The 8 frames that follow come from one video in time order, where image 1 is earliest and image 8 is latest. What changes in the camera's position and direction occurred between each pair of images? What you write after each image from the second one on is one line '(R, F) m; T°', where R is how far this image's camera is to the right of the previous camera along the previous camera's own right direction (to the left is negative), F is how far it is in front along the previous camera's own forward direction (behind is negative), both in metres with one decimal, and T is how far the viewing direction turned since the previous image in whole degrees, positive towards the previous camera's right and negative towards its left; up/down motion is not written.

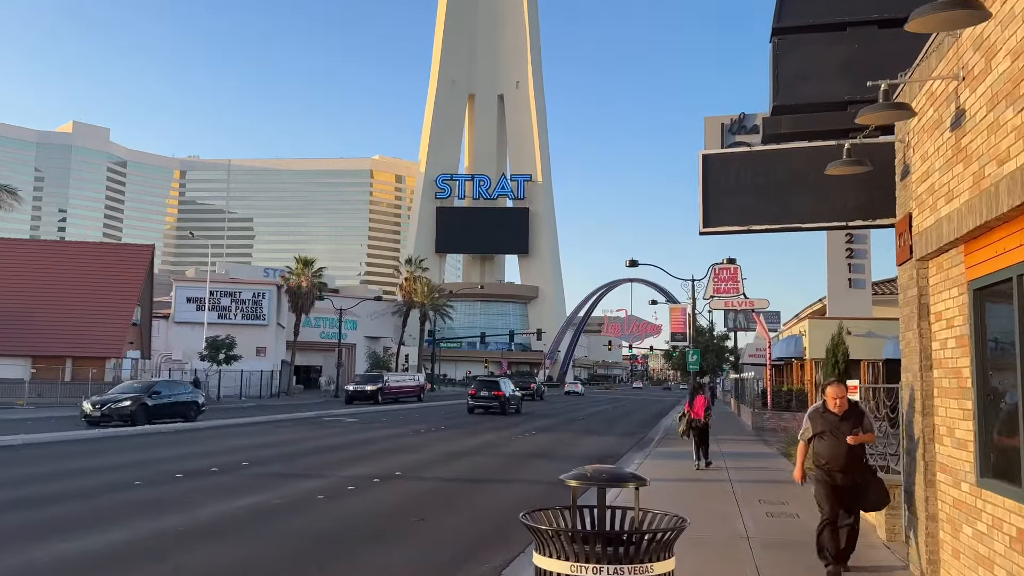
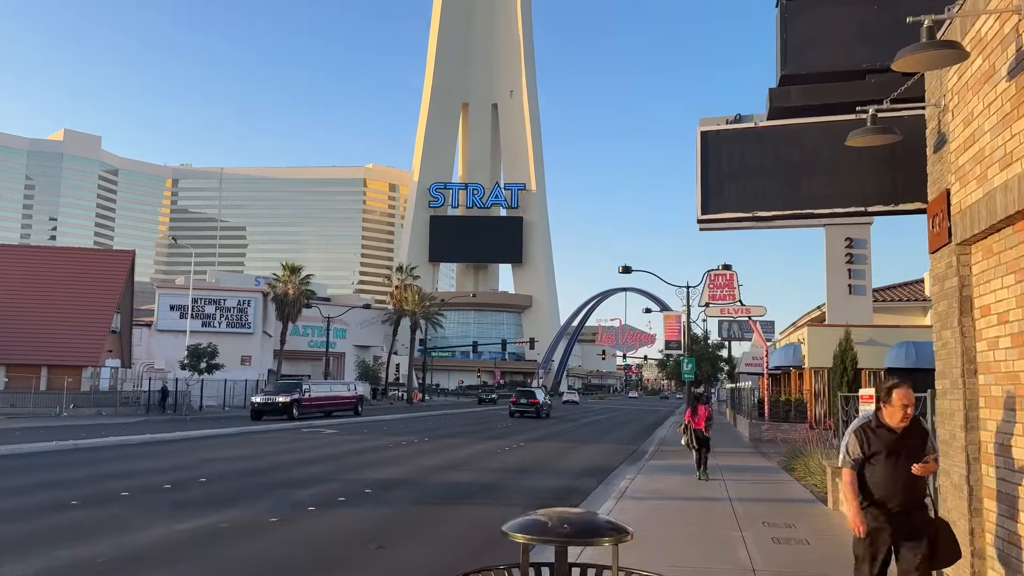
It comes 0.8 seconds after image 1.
(+0.2, +1.1) m; 0°
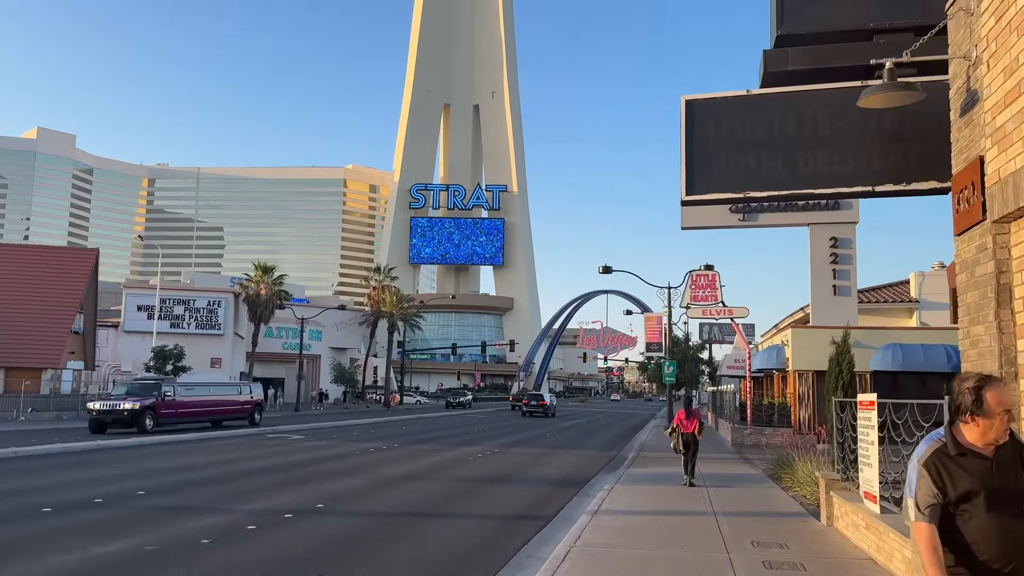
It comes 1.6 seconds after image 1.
(+0.2, +1.0) m; +1°
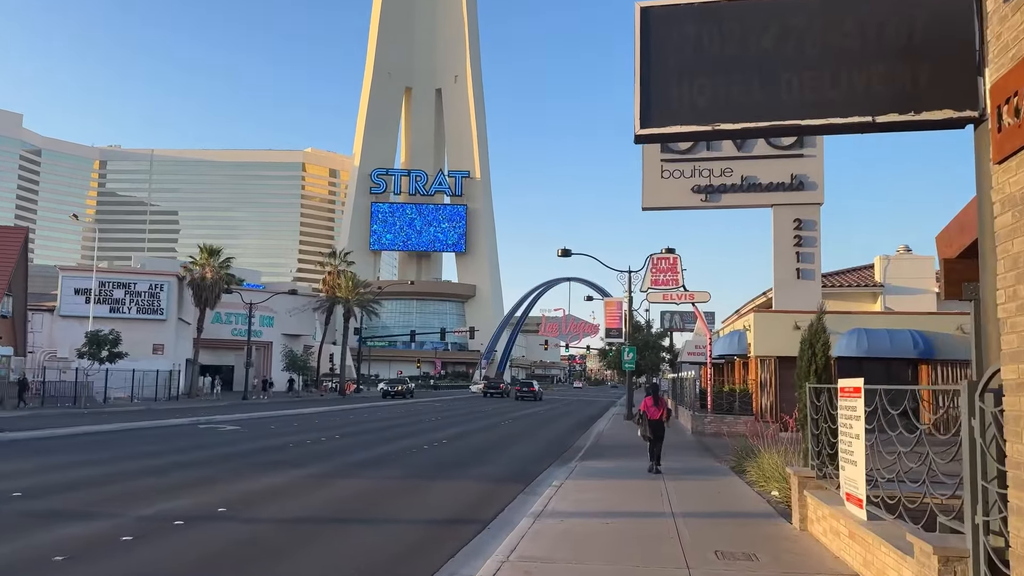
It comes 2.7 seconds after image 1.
(+0.4, +1.5) m; +3°
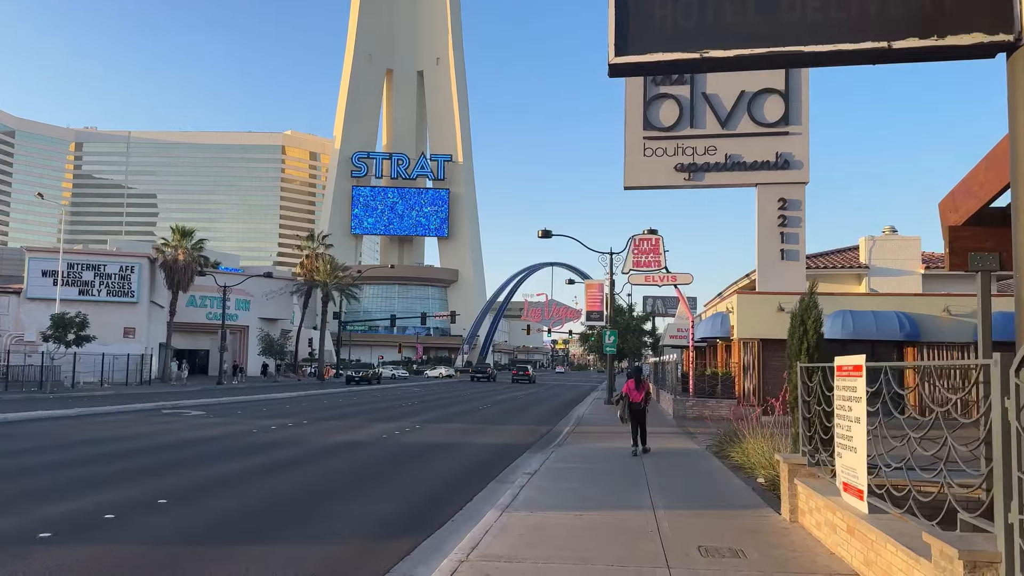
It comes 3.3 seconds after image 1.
(+0.2, +0.8) m; +1°
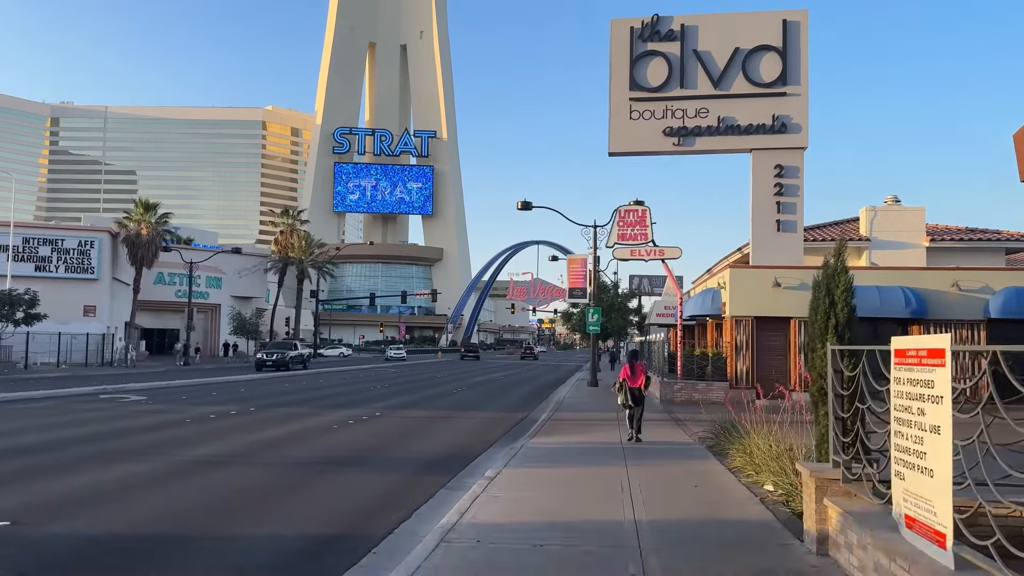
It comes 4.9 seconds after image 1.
(+0.4, +2.1) m; +1°
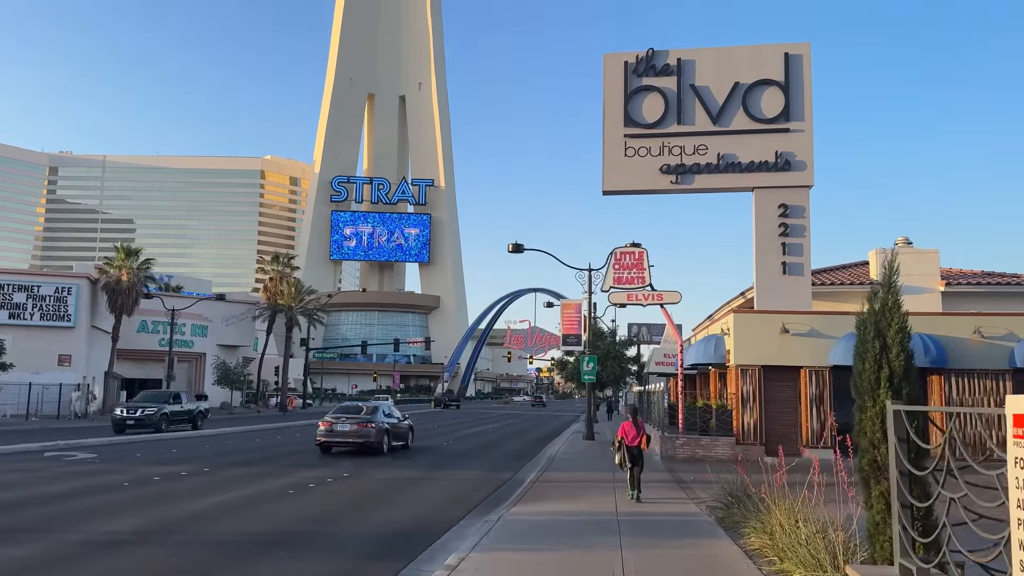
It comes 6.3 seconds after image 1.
(+0.3, +1.7) m; 0°
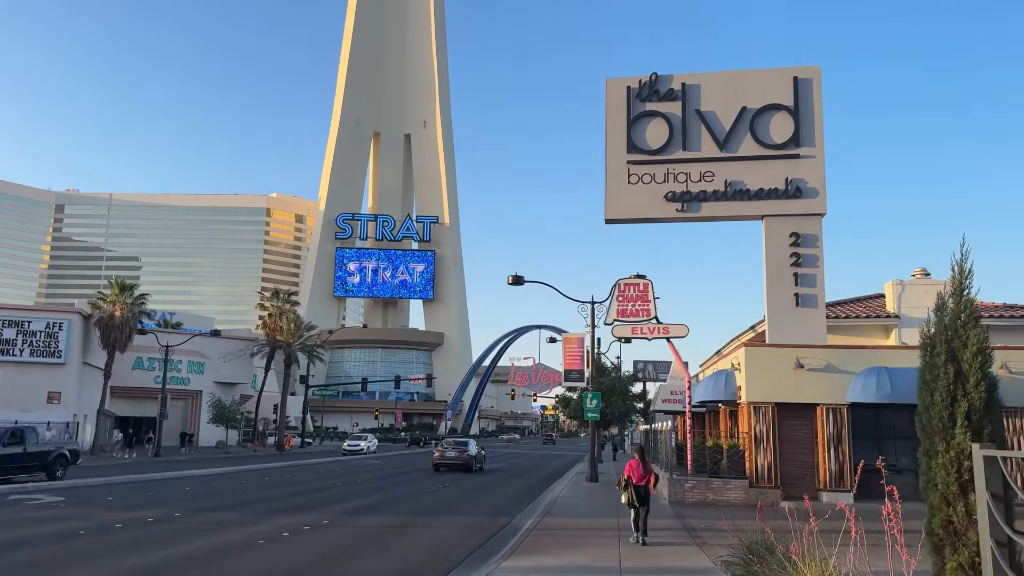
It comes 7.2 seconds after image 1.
(+0.2, +1.1) m; 0°
